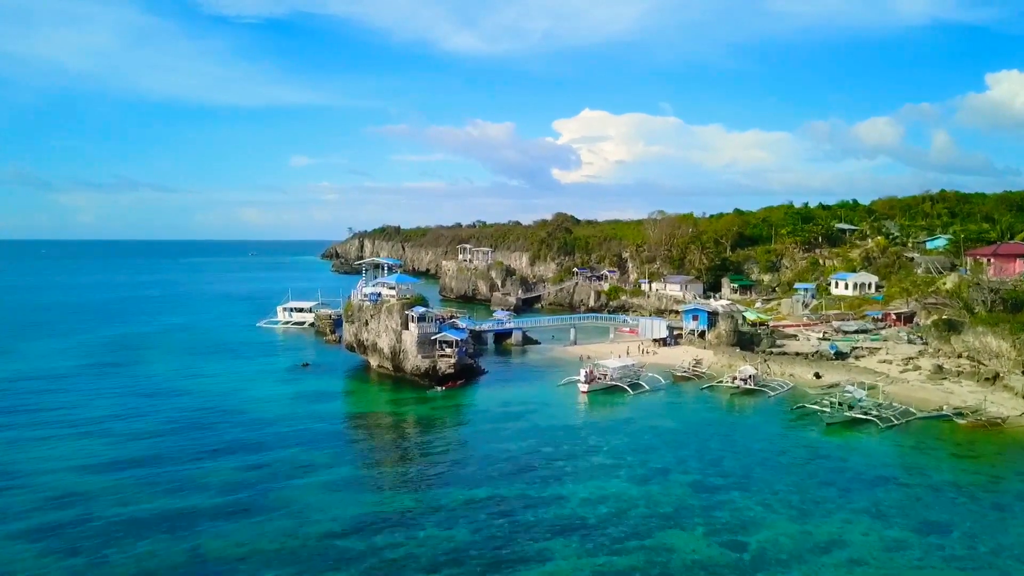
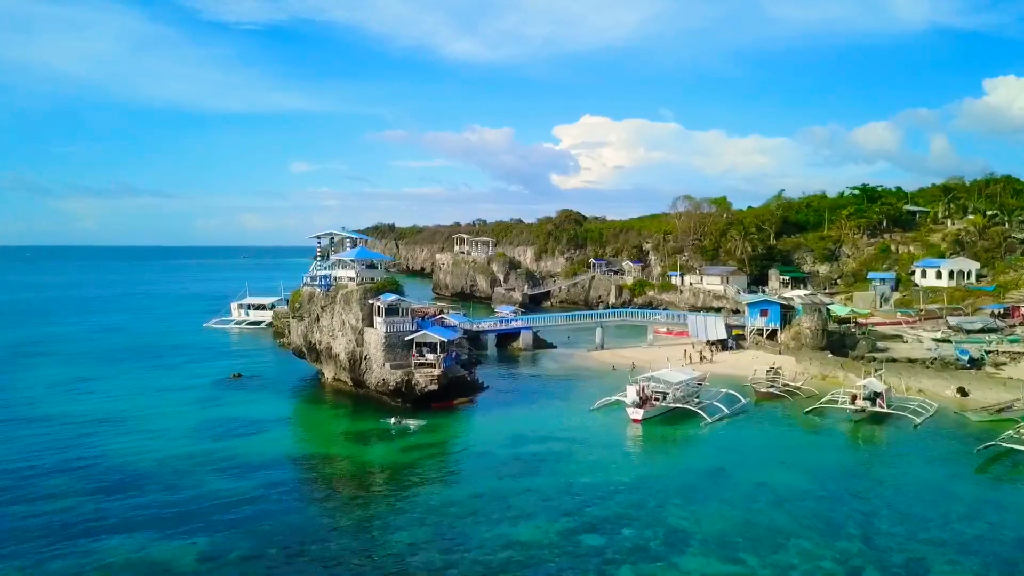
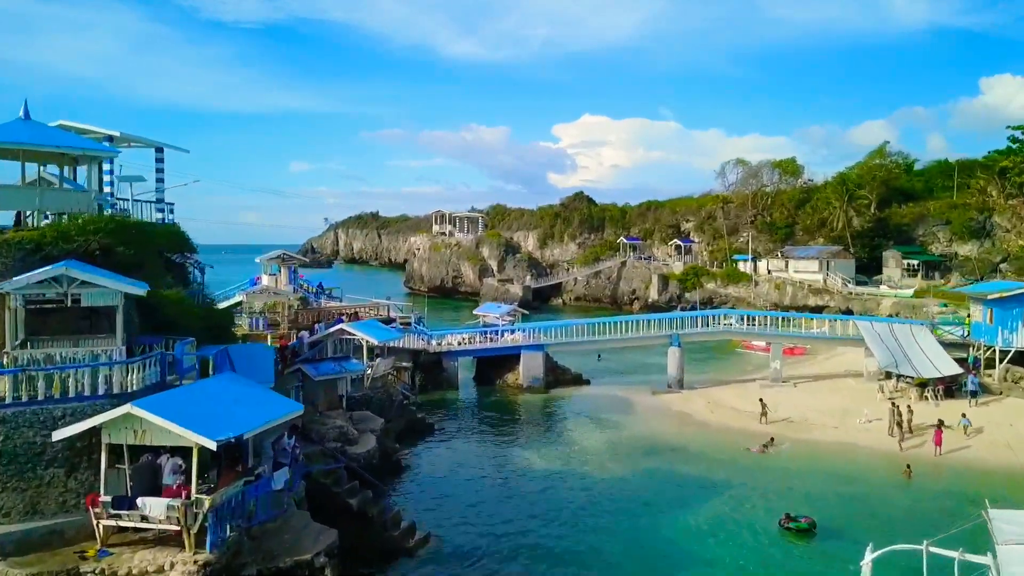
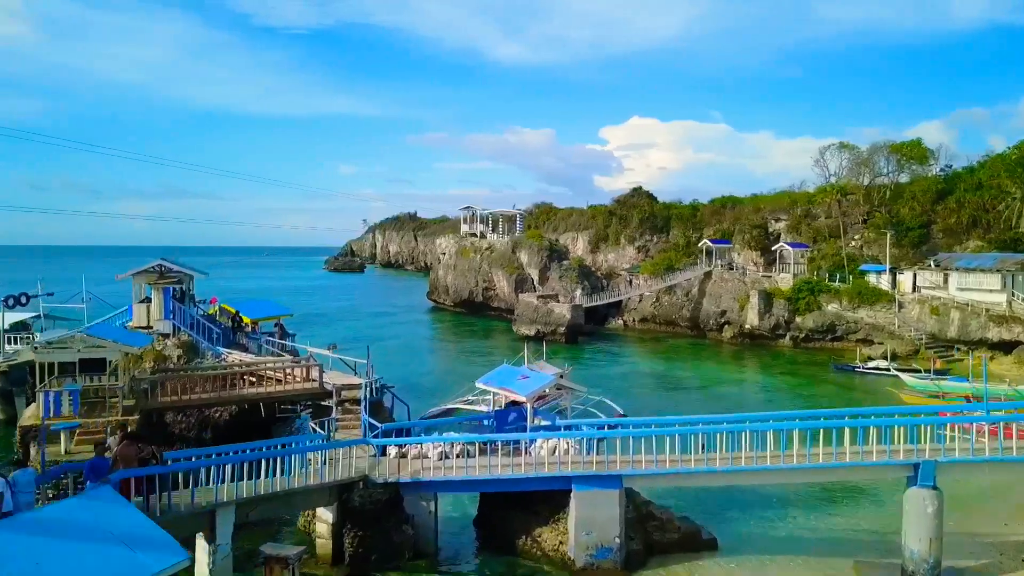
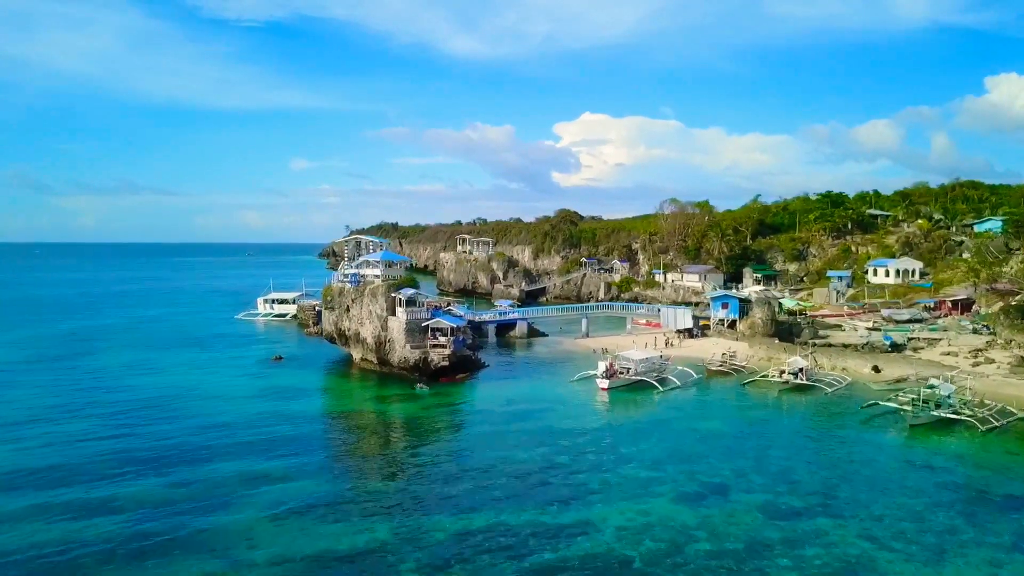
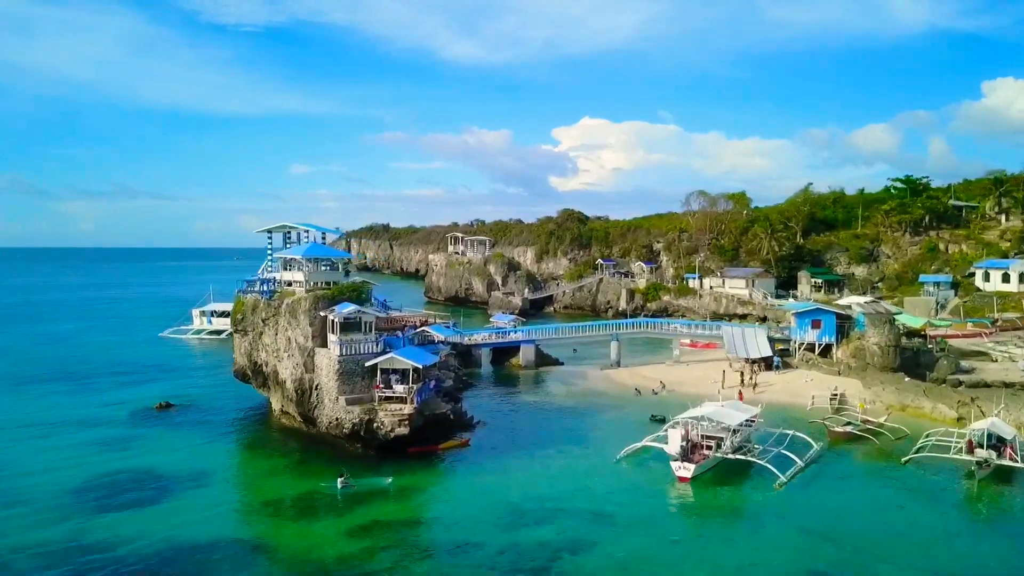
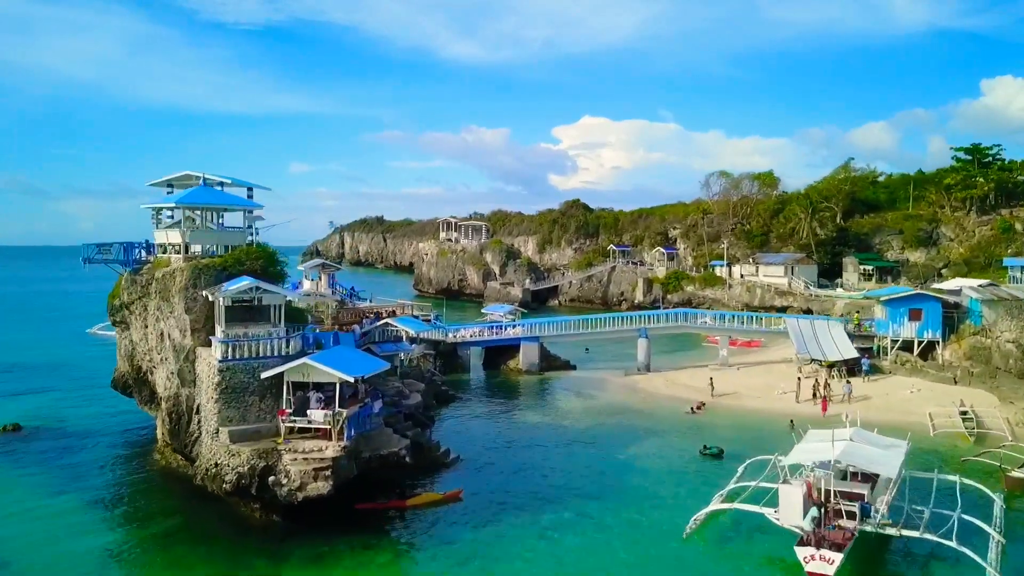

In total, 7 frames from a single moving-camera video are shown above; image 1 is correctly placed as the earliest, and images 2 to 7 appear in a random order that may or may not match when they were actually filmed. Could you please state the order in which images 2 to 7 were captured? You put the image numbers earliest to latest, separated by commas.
5, 2, 6, 7, 3, 4
